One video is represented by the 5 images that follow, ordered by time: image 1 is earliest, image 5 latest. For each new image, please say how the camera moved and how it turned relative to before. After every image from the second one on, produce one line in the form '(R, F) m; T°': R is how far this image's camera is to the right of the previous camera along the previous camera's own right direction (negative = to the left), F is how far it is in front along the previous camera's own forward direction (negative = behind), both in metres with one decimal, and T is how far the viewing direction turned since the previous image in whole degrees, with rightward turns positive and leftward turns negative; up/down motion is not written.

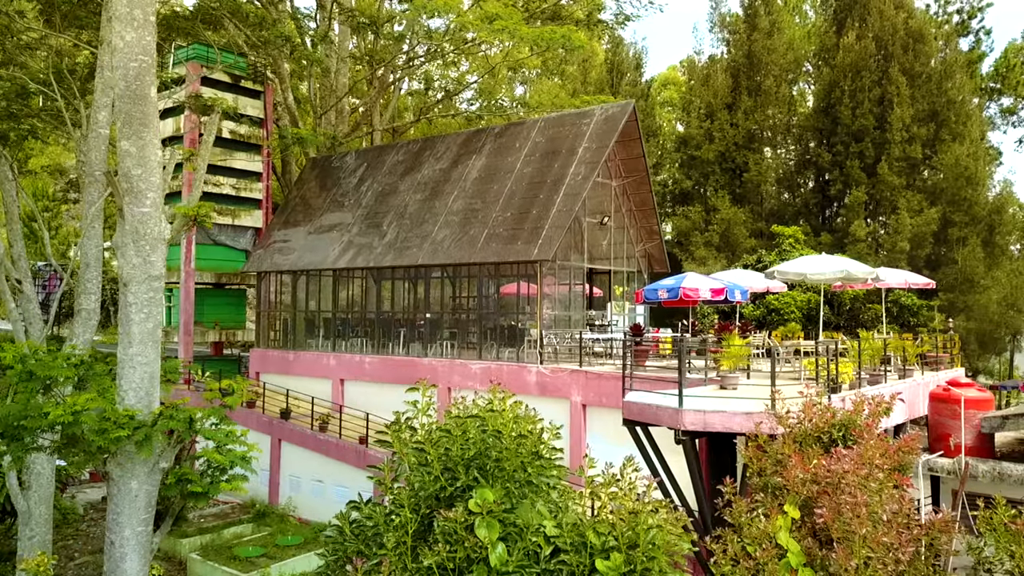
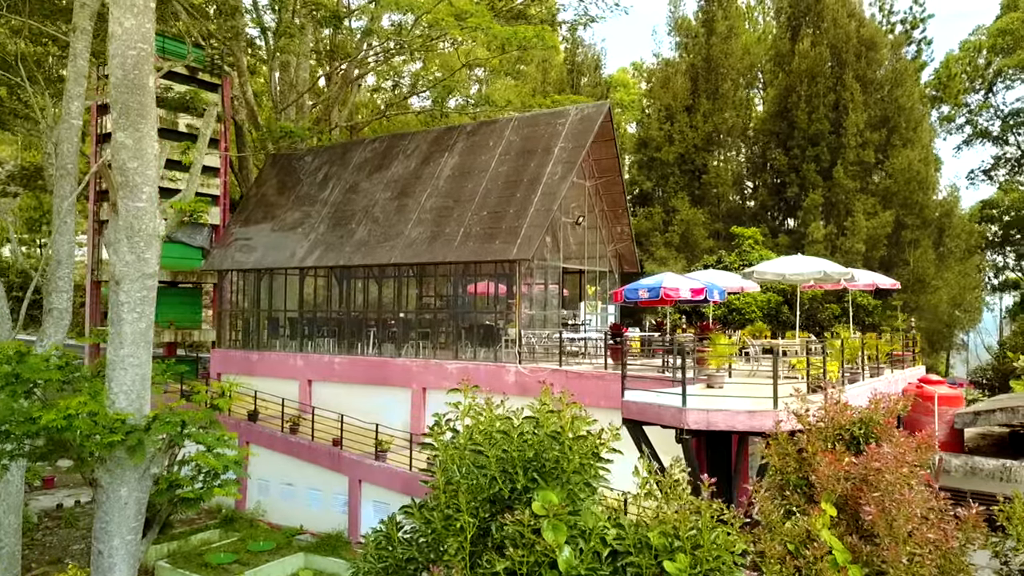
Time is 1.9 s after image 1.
(-0.5, +0.1) m; +4°
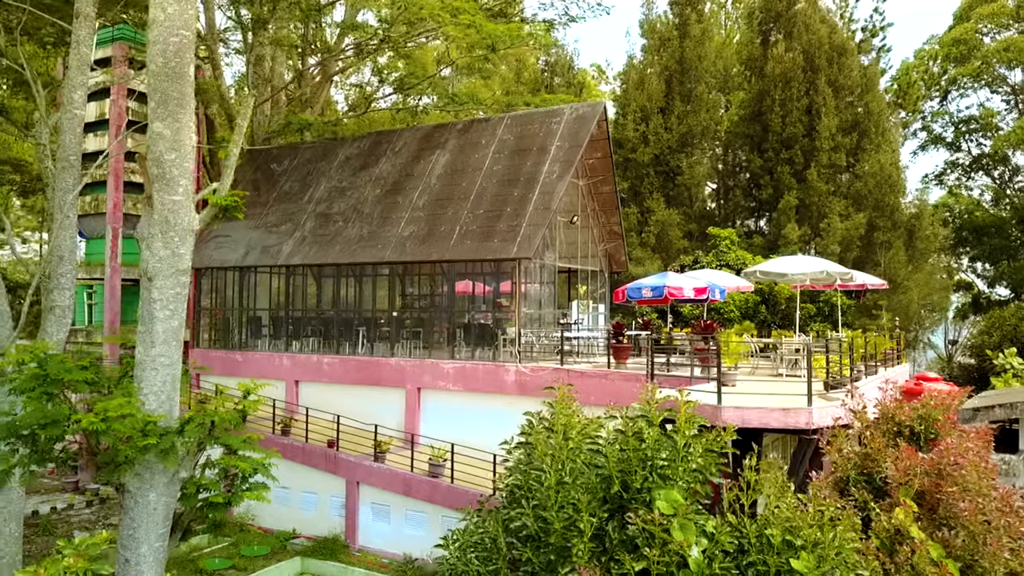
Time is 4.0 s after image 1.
(-0.8, +0.1) m; +3°
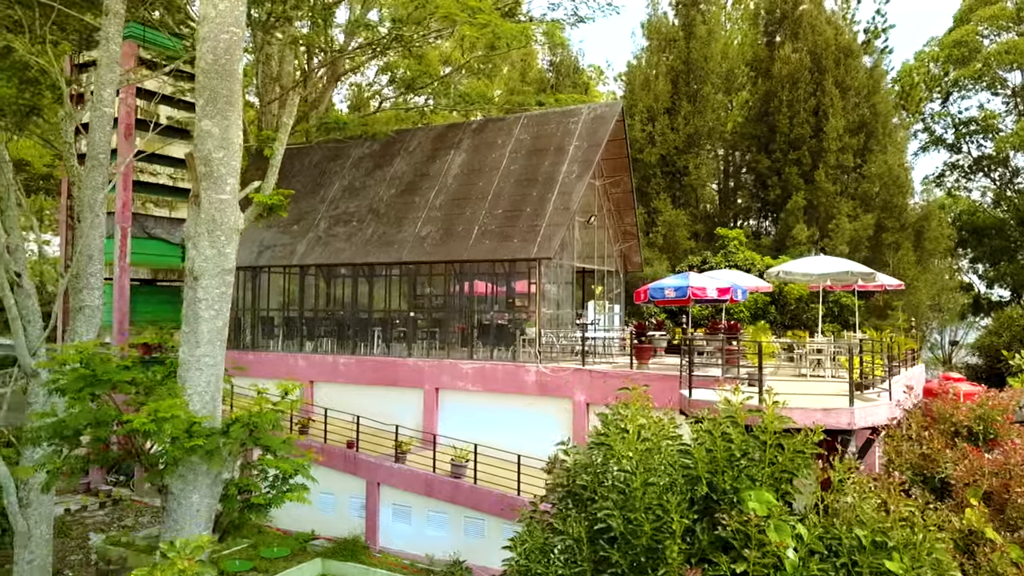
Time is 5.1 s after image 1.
(-0.4, 0.0) m; 0°
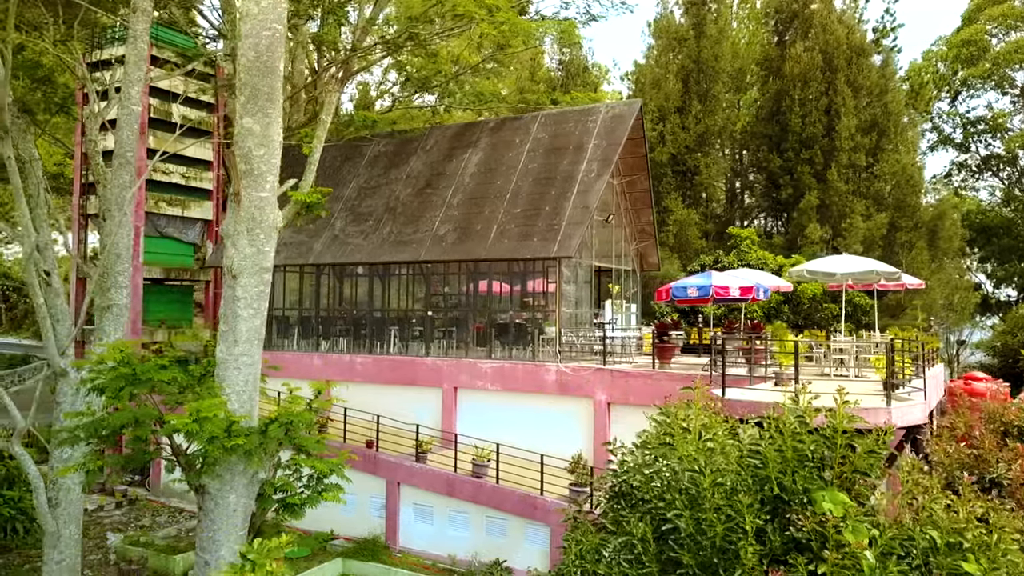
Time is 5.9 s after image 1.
(-0.3, 0.0) m; 0°
